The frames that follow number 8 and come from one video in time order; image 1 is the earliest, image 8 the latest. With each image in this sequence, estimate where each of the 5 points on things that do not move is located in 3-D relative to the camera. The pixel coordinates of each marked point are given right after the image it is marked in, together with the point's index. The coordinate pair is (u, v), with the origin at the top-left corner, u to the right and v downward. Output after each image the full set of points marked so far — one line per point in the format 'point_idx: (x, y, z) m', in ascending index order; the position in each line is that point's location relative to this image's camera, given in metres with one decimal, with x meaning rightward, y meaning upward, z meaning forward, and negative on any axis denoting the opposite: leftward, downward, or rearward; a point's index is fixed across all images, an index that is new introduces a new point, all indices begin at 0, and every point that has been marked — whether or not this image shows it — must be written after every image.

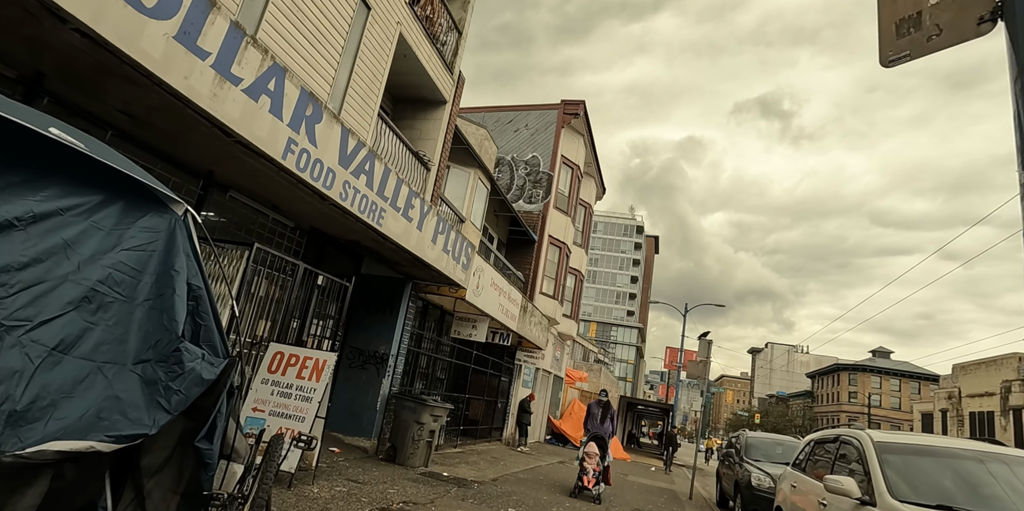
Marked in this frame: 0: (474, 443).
0: (-0.9, -5.0, +14.6) m
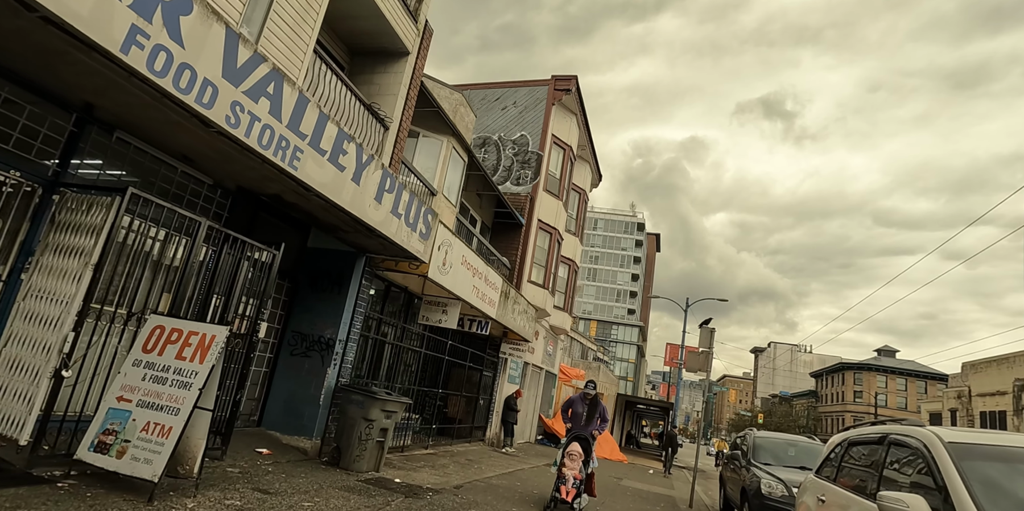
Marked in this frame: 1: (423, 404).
0: (-1.4, -4.5, +13.2) m
1: (-1.9, -3.2, +12.1) m
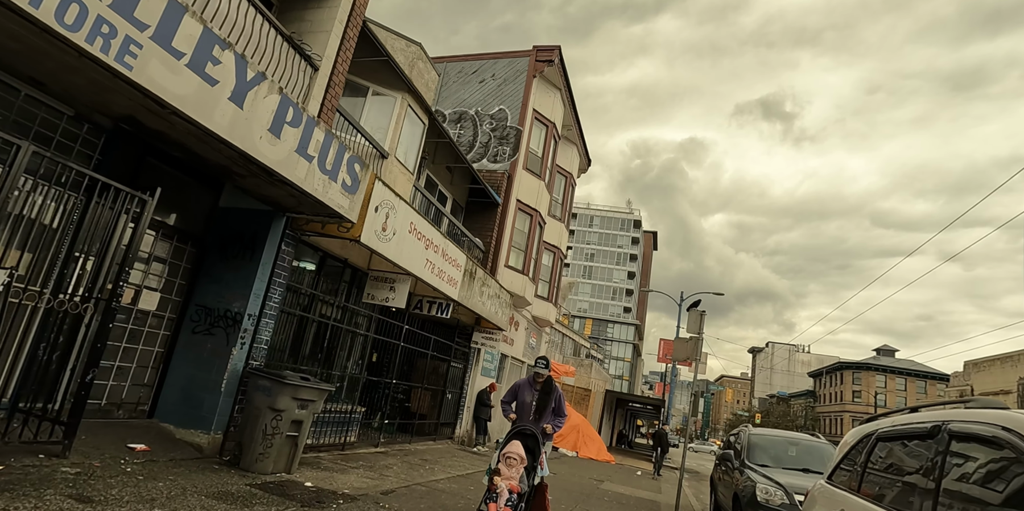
0: (-2.1, -4.0, +11.7) m
1: (-2.7, -2.7, +10.7) m
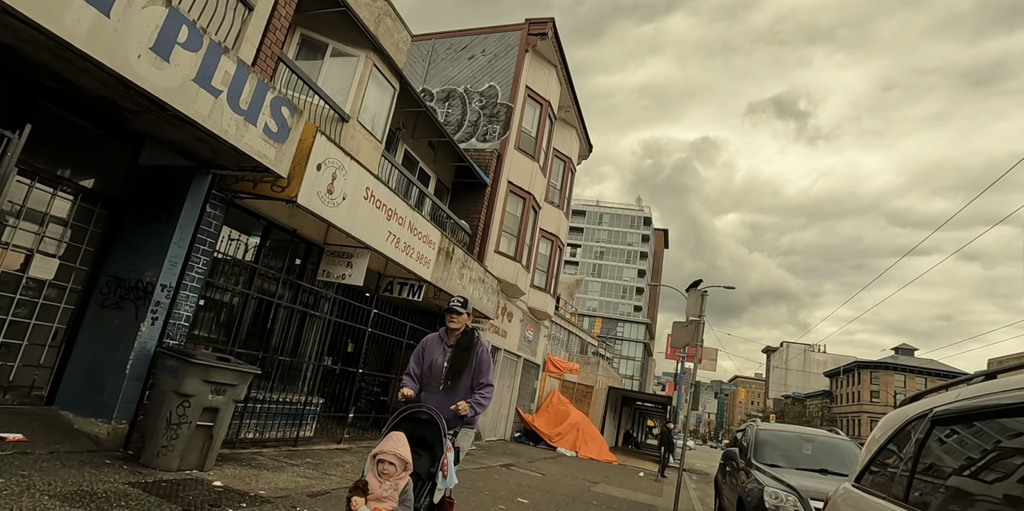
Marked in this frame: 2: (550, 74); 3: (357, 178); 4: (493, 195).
0: (-2.5, -3.5, +10.7) m
1: (-3.0, -2.3, +9.7) m
2: (+1.2, +5.8, +17.9) m
3: (-2.1, +1.1, +7.7) m
4: (-0.5, +1.6, +15.2) m
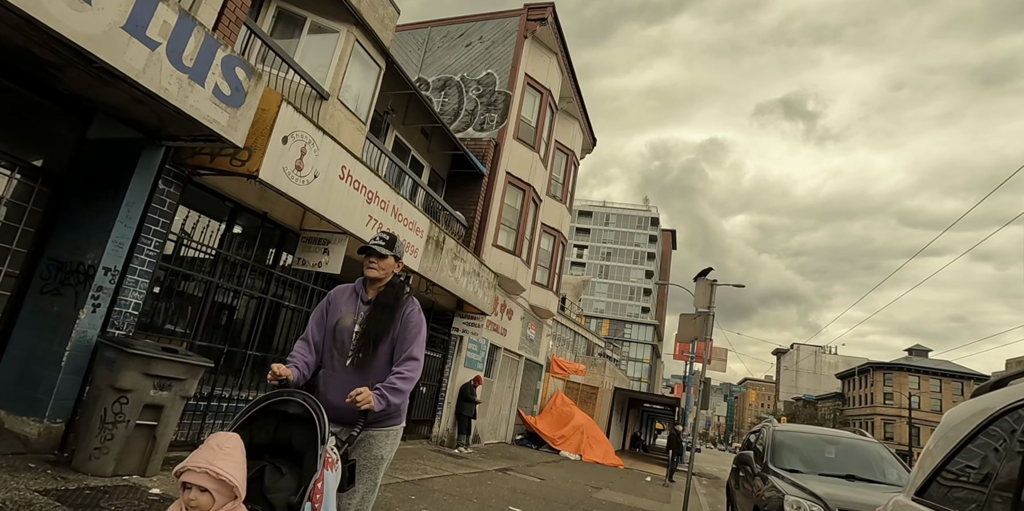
0: (-2.5, -3.4, +10.0) m
1: (-3.1, -2.1, +9.0) m
2: (+1.2, +5.9, +17.2) m
3: (-2.3, +1.3, +7.0) m
4: (-0.6, +1.8, +14.5) m
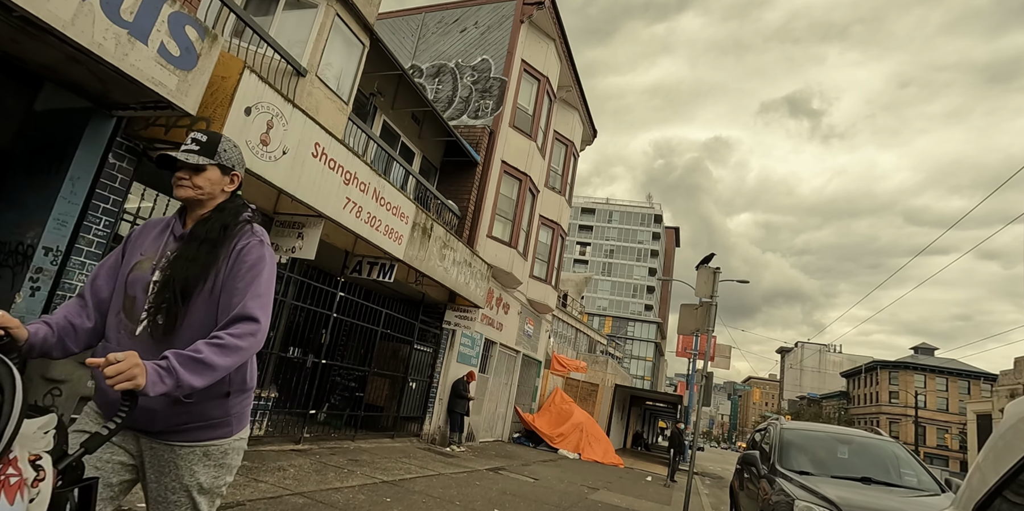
0: (-2.7, -3.2, +9.5) m
1: (-3.3, -1.9, +8.5) m
2: (+1.1, +6.1, +16.7) m
3: (-2.4, +1.4, +6.5) m
4: (-0.7, +2.0, +14.0) m
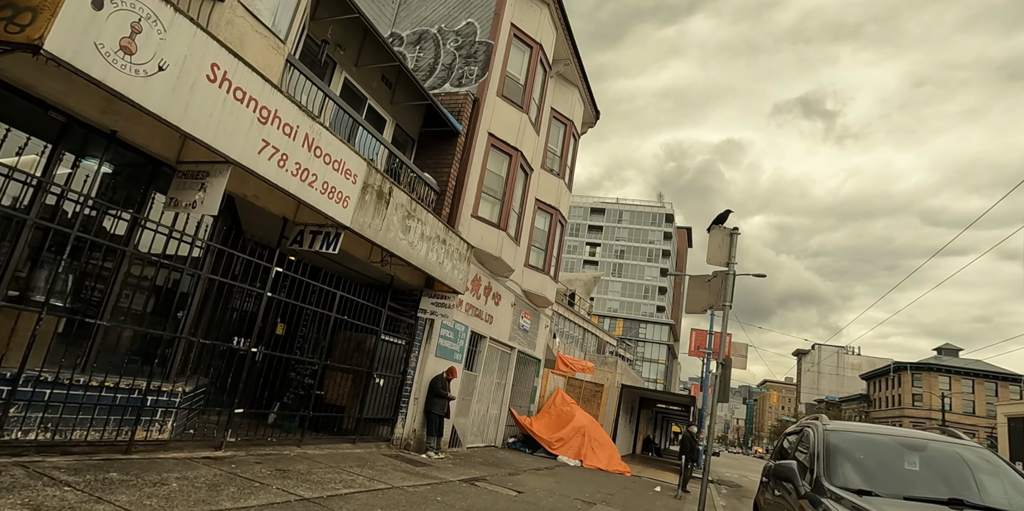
0: (-3.0, -2.7, +8.0) m
1: (-3.7, -1.5, +7.1) m
2: (+0.8, +6.5, +15.2) m
3: (-2.9, +1.9, +5.0) m
4: (-1.0, +2.4, +12.5) m
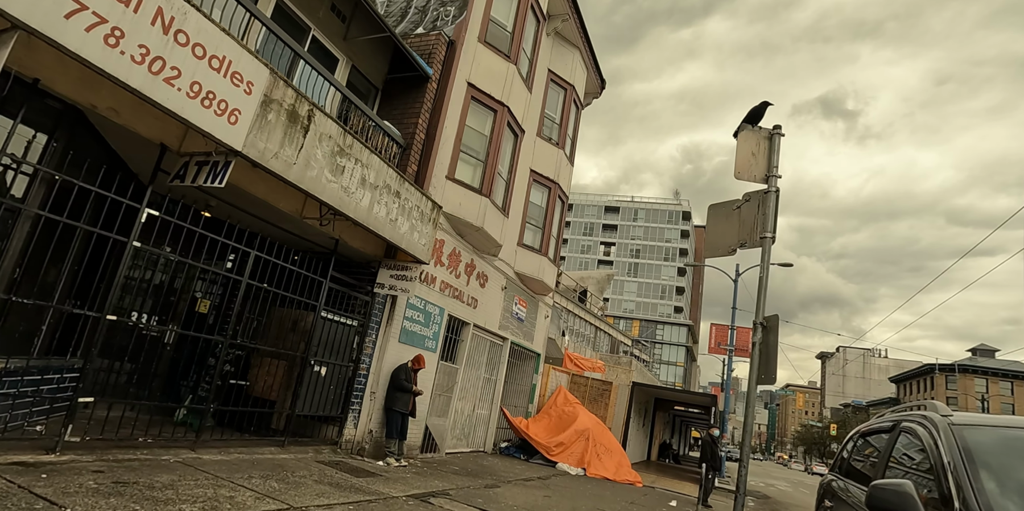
0: (-3.4, -2.1, +6.1) m
1: (-4.1, -0.9, +5.2) m
2: (+0.5, +7.1, +13.3) m
3: (-3.4, +2.5, +3.2) m
4: (-1.3, +3.0, +10.6) m
